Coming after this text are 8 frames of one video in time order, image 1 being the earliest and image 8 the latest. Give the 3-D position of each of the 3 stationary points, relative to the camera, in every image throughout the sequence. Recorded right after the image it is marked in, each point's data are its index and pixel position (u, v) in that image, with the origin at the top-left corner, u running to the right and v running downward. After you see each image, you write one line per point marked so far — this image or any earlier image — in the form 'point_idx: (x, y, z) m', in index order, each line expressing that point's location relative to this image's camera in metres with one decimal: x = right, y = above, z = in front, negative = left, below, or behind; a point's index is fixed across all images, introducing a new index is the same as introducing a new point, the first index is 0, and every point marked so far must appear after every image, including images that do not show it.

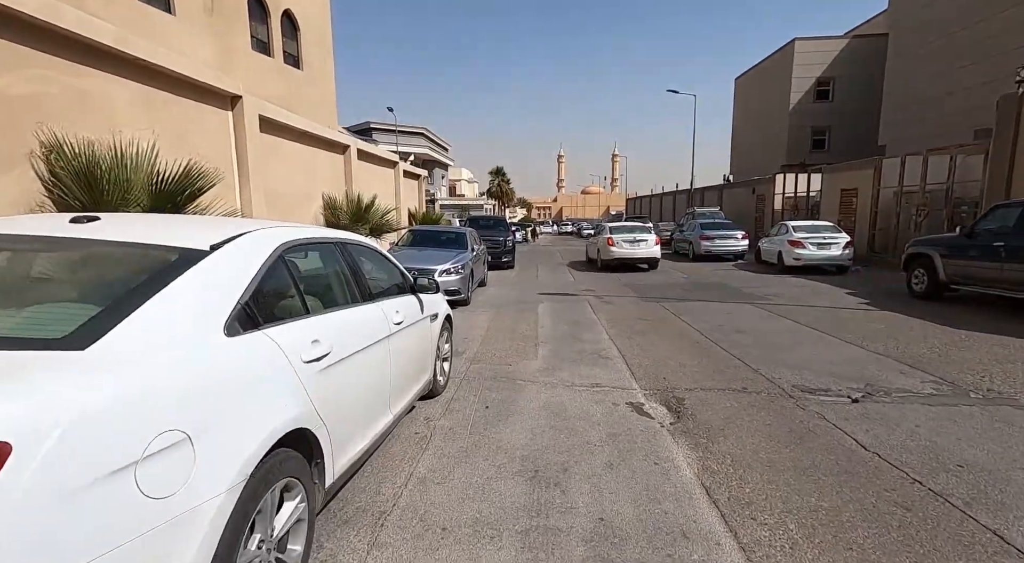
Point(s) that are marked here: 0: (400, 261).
0: (-2.1, +0.4, +10.5) m
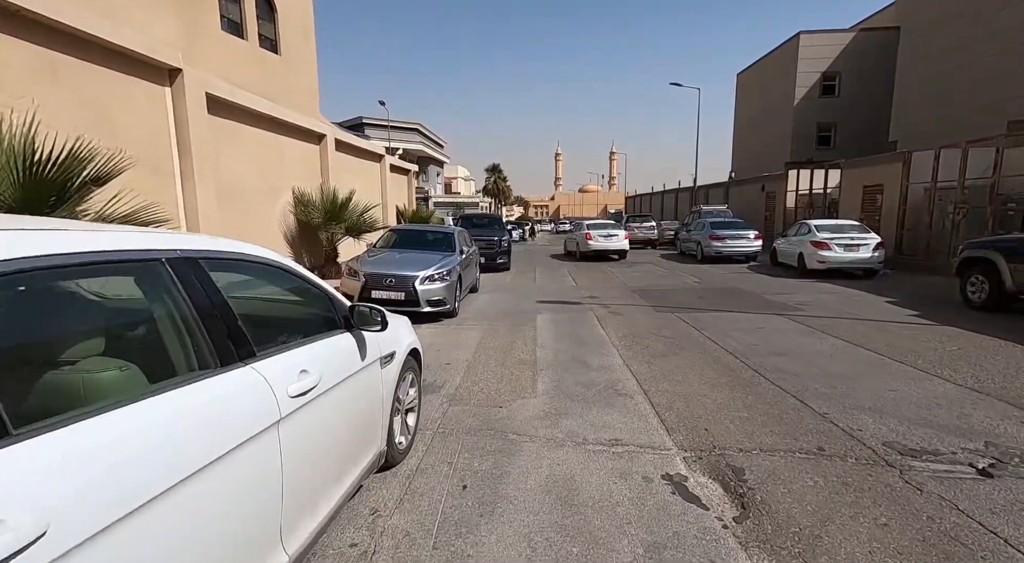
0: (-2.2, +0.3, +9.0) m
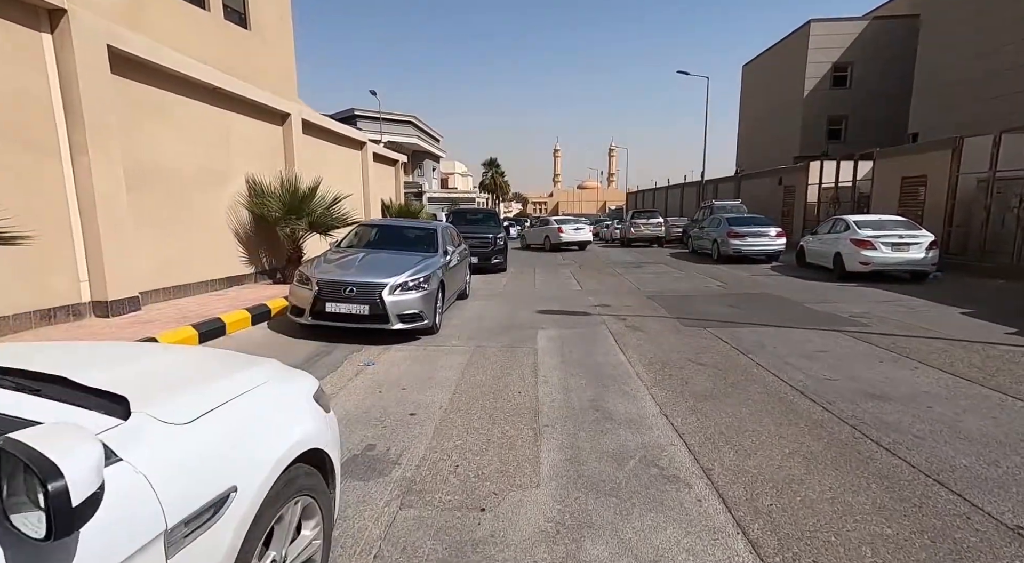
0: (-2.3, +0.2, +7.1) m
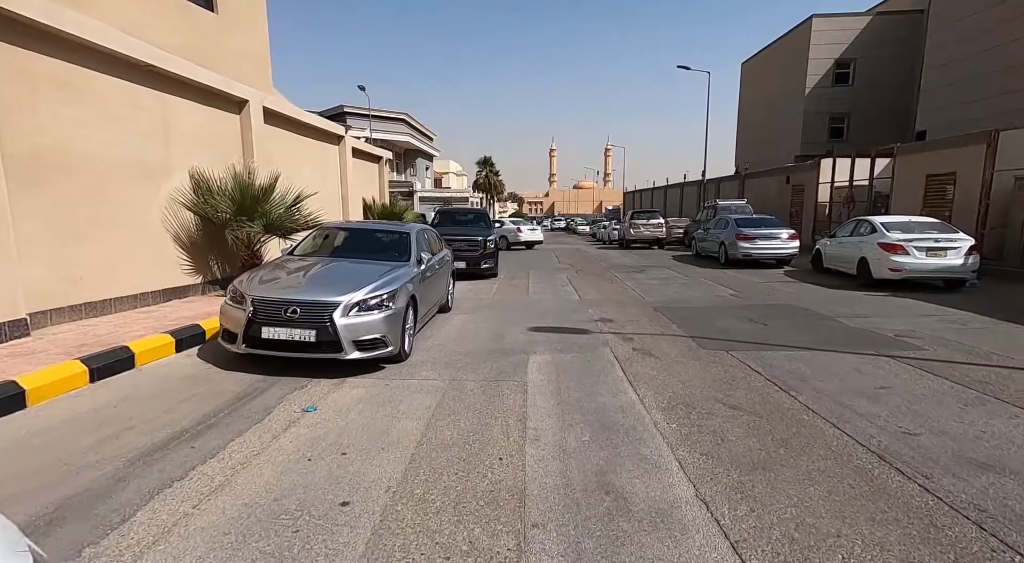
0: (-2.5, 0.0, +5.8) m
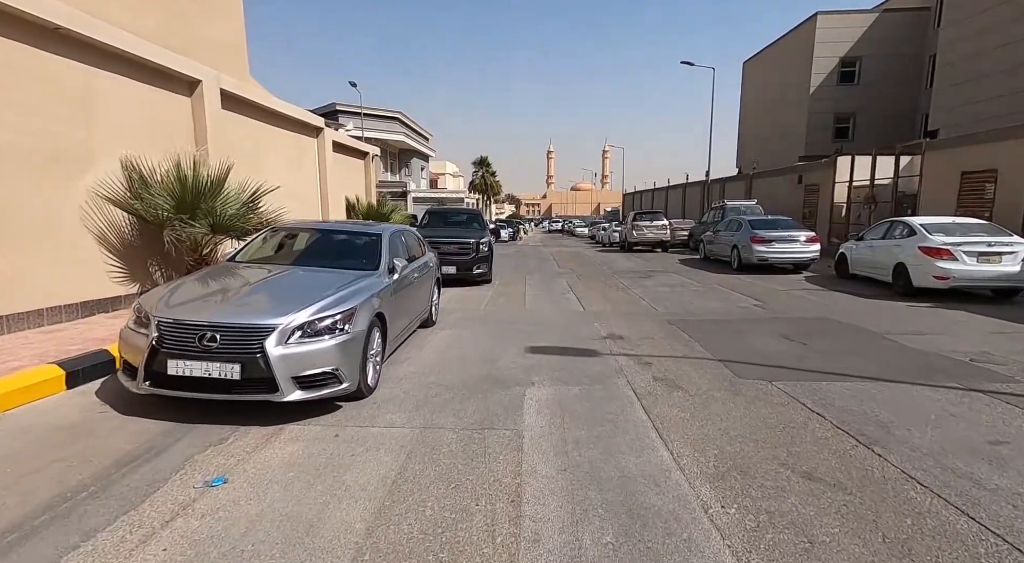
0: (-2.6, -0.1, +4.4) m
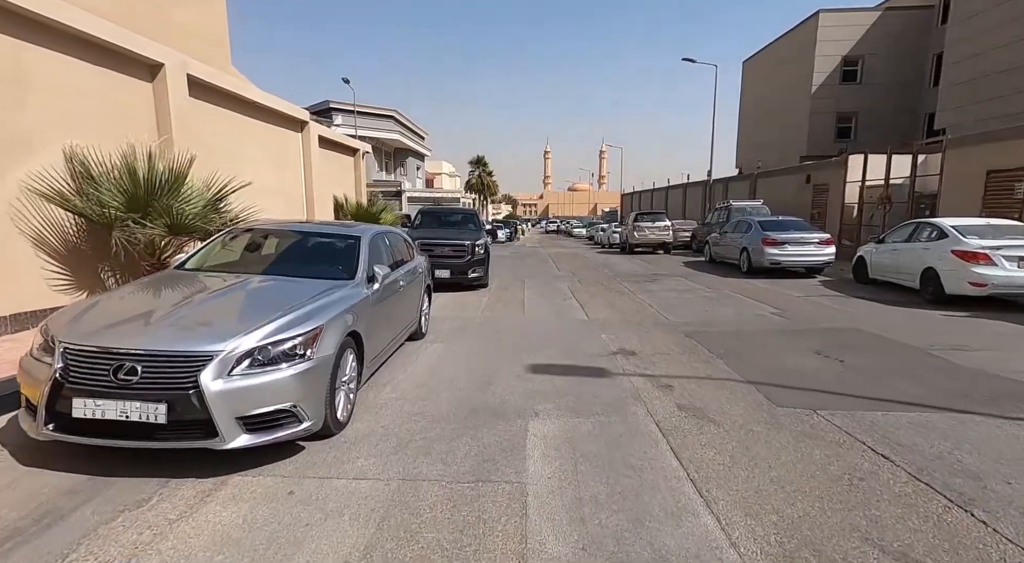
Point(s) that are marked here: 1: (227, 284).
0: (-2.5, -0.2, +3.6) m
1: (-2.7, 0.0, +5.1) m
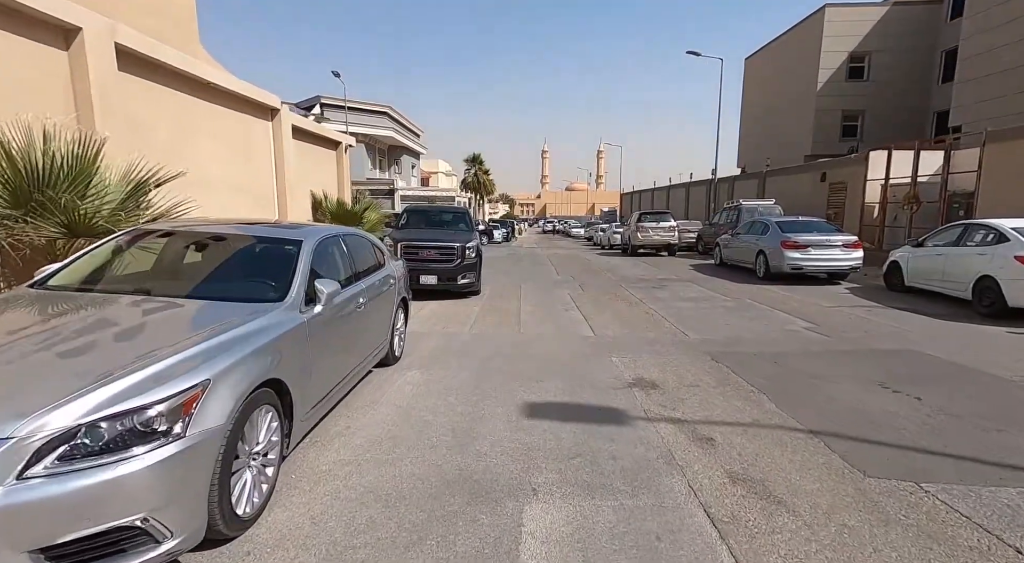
0: (-2.6, -0.4, +2.2) m
1: (-2.8, -0.1, +3.8) m
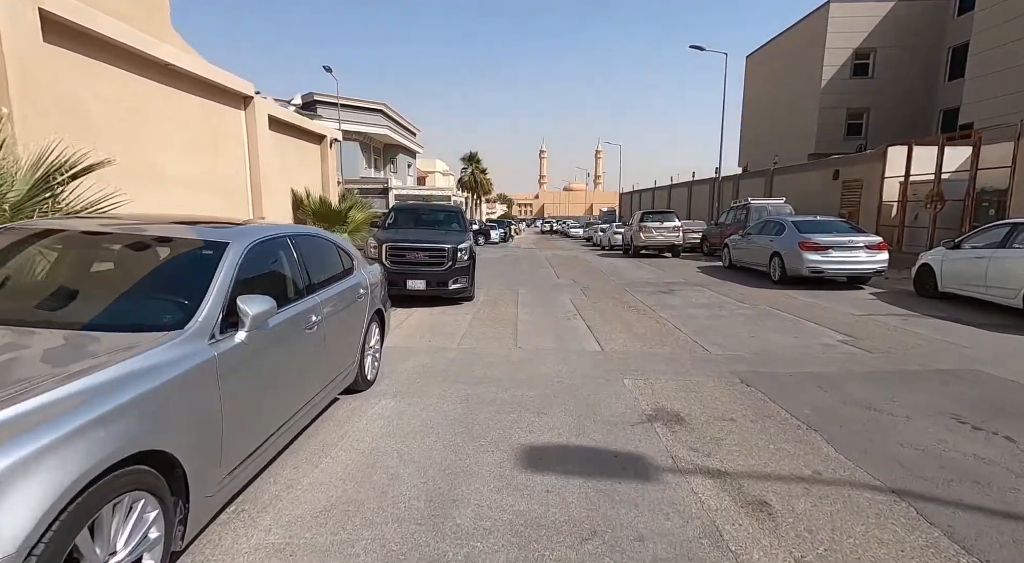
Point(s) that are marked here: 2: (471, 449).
0: (-2.6, -0.5, +1.2) m
1: (-2.8, -0.2, +2.8) m
2: (-0.3, -1.2, +3.8) m
